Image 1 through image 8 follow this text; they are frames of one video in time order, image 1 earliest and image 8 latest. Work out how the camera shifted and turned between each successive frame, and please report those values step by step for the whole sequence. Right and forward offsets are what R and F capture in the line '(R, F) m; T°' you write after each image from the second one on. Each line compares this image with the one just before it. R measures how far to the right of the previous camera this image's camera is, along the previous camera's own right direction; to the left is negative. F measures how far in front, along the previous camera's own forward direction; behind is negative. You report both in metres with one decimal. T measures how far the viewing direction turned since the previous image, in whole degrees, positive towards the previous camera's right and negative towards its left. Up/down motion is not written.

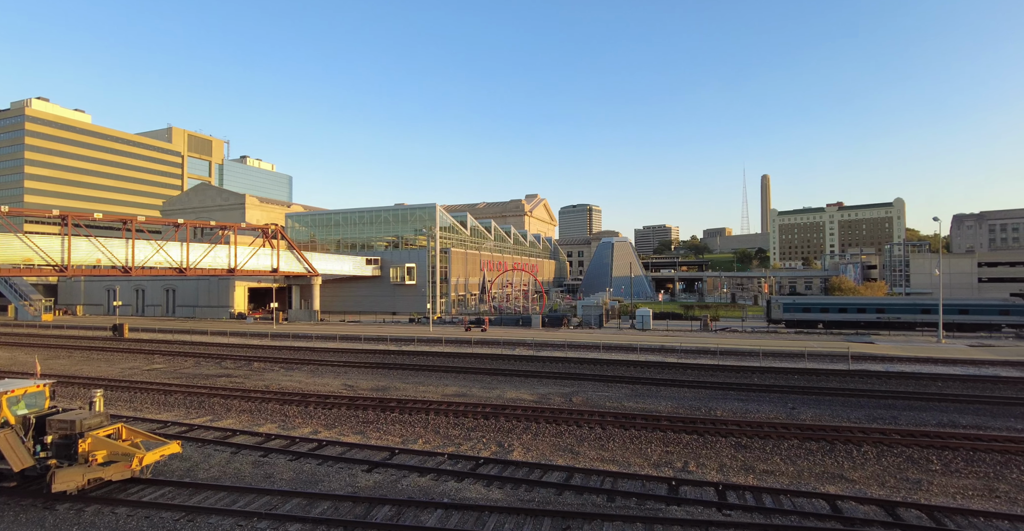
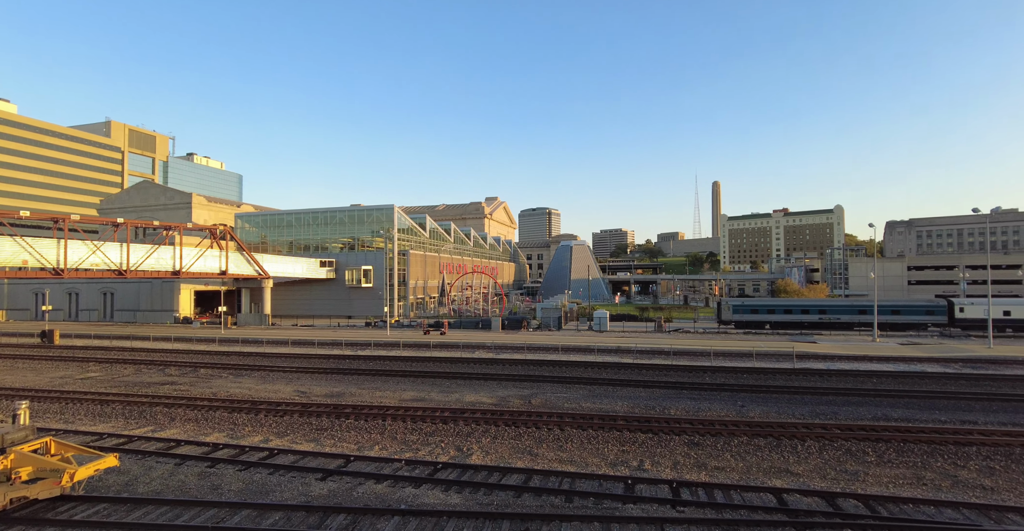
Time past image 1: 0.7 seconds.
(+0.3, 0.0) m; +4°
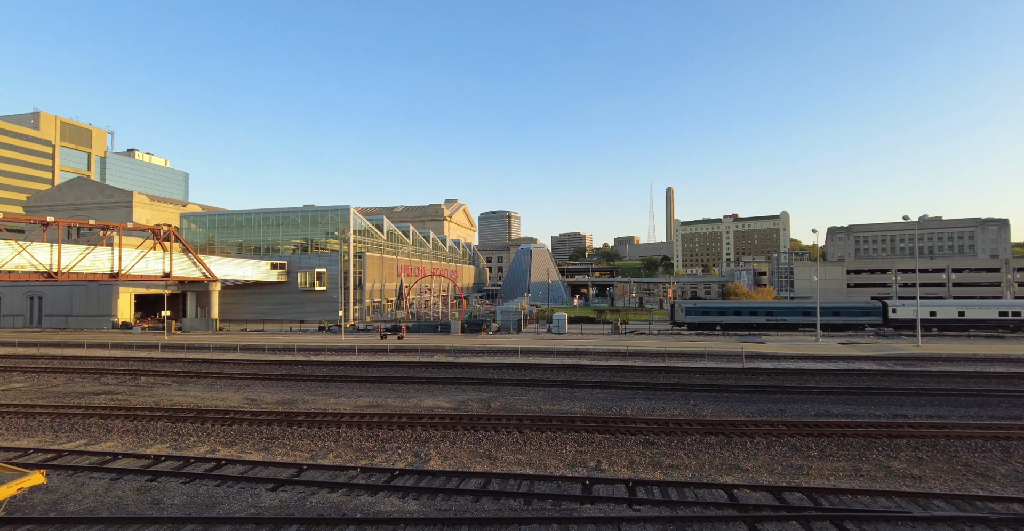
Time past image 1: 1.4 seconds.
(+0.3, 0.0) m; +4°
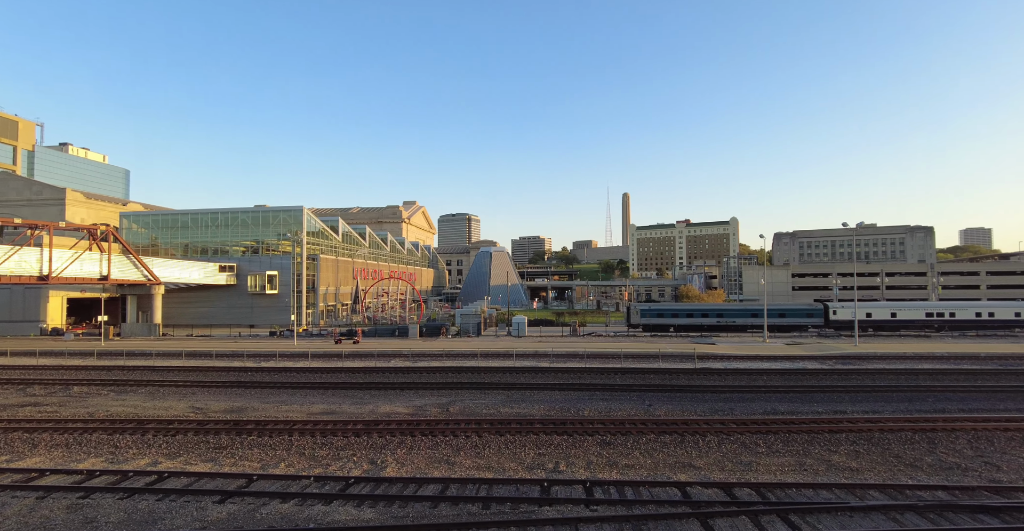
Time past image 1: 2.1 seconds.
(+0.3, 0.0) m; +4°
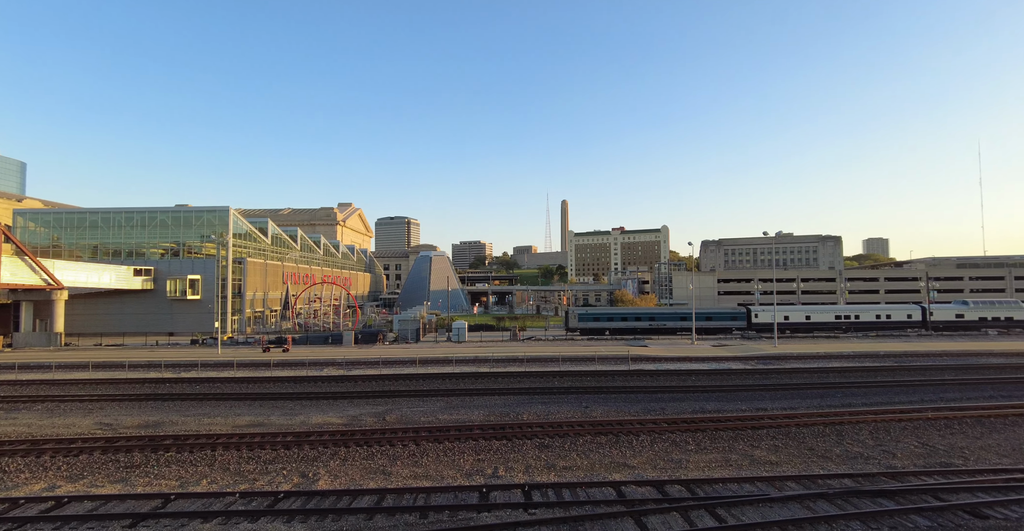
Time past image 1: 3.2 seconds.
(+0.5, 0.0) m; +6°
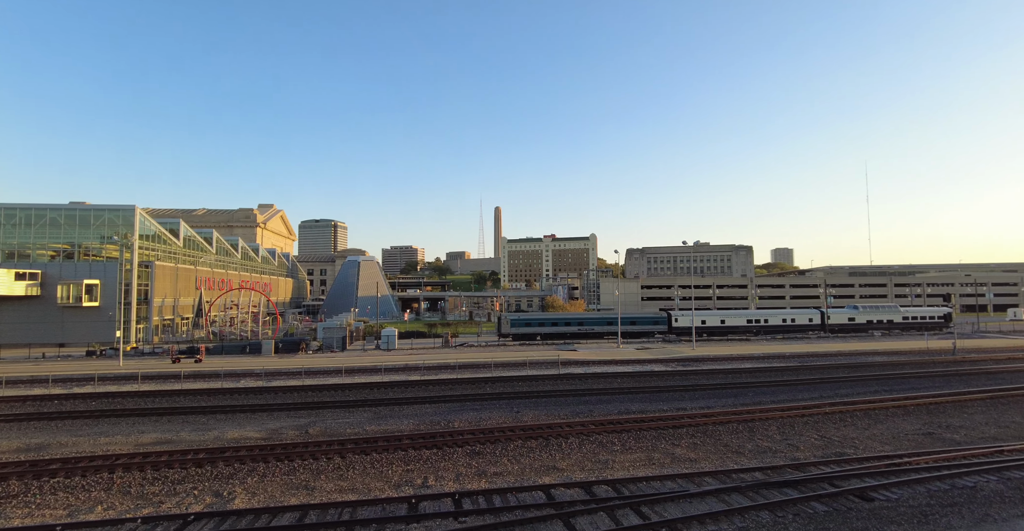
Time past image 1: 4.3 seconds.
(+0.5, 0.0) m; +7°
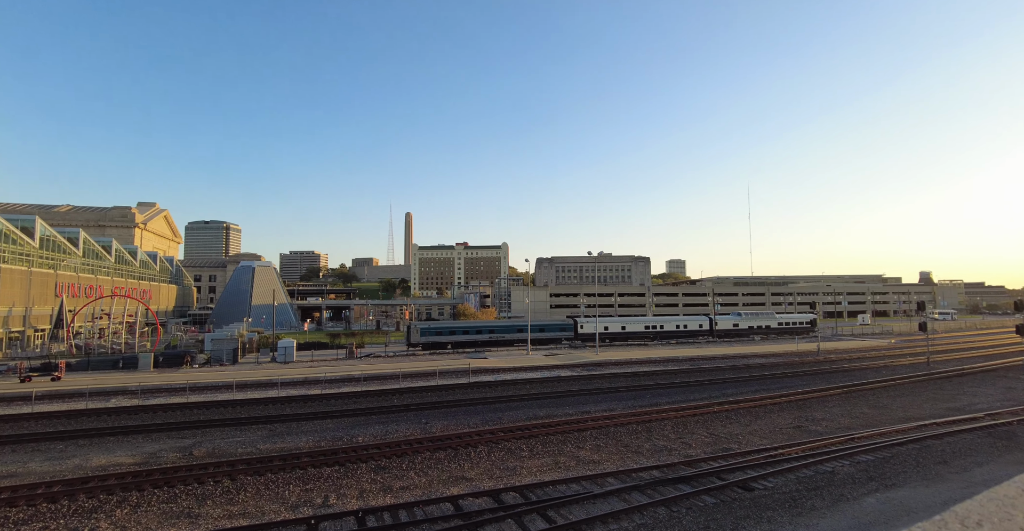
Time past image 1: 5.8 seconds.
(+0.7, -0.1) m; +9°
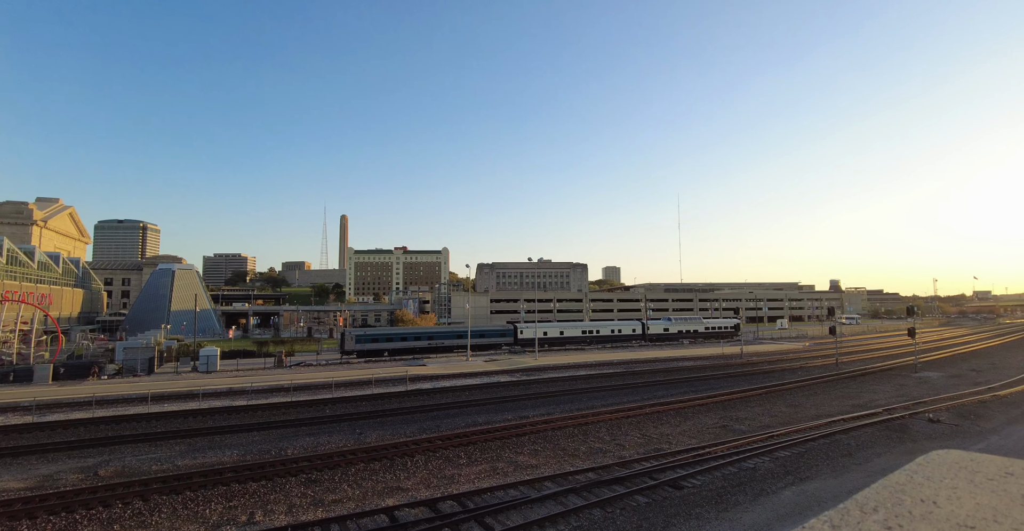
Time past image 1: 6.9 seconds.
(+0.5, -0.1) m; +6°
